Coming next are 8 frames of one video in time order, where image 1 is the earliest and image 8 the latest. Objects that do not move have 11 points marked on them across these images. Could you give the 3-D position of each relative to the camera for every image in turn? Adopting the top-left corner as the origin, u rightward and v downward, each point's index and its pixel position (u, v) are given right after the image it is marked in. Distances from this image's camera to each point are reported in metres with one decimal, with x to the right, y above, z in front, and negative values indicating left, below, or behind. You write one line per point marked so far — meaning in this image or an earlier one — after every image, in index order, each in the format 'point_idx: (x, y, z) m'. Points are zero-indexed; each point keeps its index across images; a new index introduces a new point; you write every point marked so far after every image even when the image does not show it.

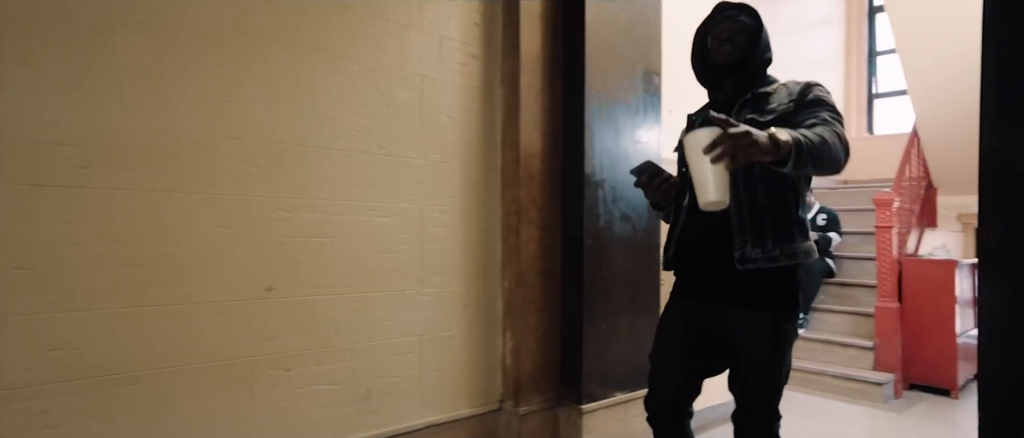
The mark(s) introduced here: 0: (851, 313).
0: (+2.6, -0.7, +4.5) m
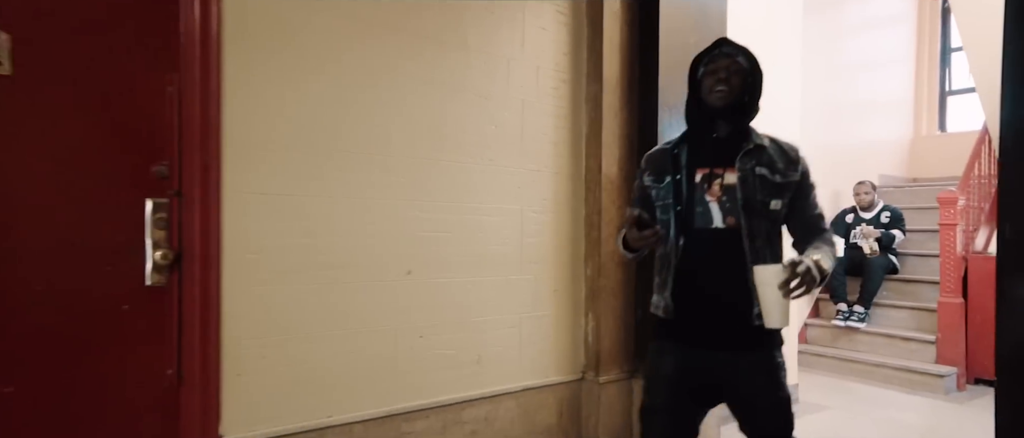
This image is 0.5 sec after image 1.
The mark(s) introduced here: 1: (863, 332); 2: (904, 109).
0: (+3.2, -0.7, +4.7) m
1: (+2.8, -0.9, +4.7) m
2: (+4.3, +1.2, +6.4) m
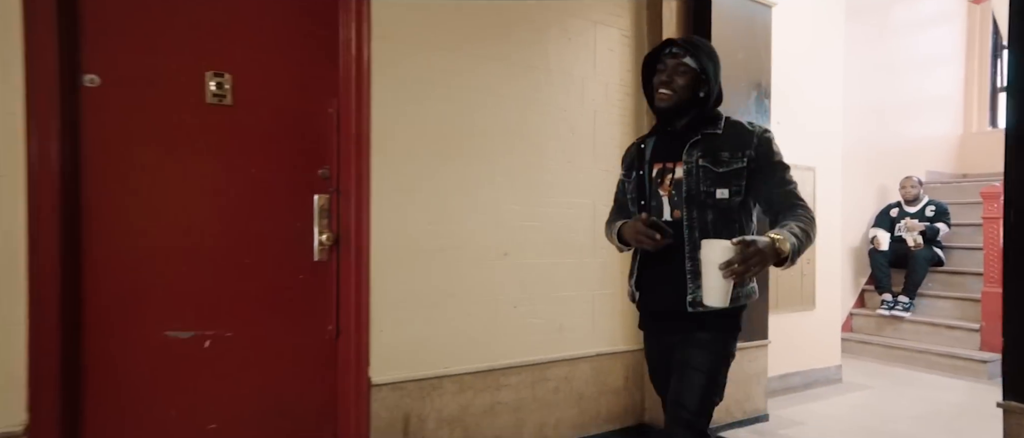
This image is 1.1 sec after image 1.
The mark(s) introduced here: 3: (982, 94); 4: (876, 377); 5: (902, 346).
0: (+3.7, -0.7, +4.9) m
1: (+3.3, -0.9, +5.0) m
2: (+5.0, +1.3, +6.5) m
3: (+5.4, +1.4, +6.8) m
4: (+2.7, -1.2, +4.4) m
5: (+3.2, -1.0, +4.8) m
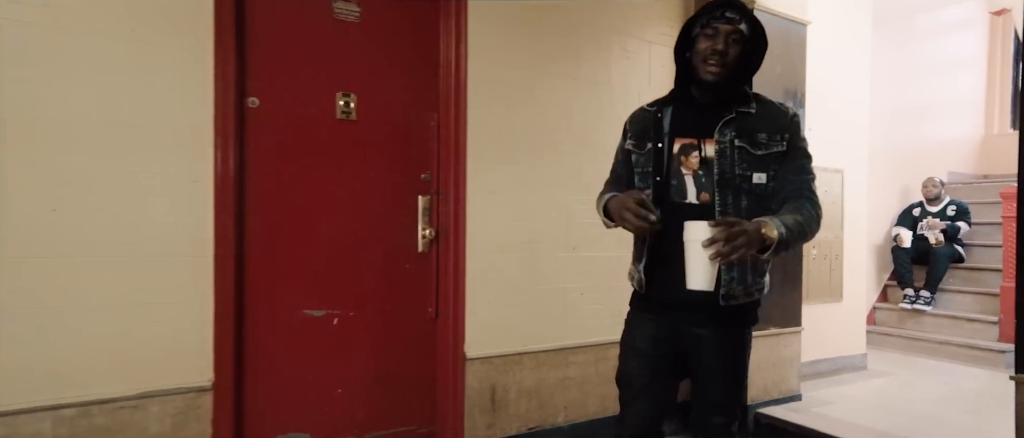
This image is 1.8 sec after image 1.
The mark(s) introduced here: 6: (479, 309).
0: (+4.1, -0.6, +5.2) m
1: (+3.7, -0.8, +5.3) m
2: (+5.4, +1.3, +6.8) m
3: (+5.8, +1.5, +7.0) m
4: (+3.1, -1.2, +4.7) m
5: (+3.6, -1.0, +5.1) m
6: (-0.2, -0.4, +2.6) m
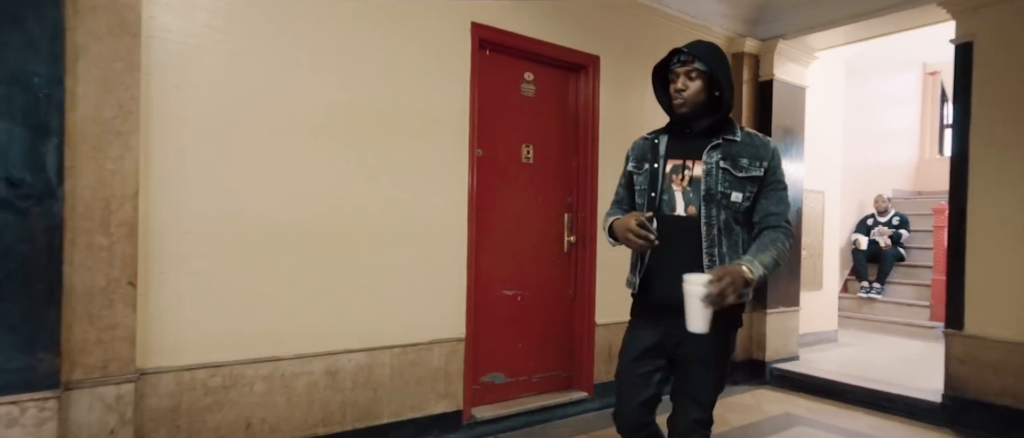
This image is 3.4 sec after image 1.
0: (+4.6, -0.7, +6.7) m
1: (+4.2, -0.9, +6.8) m
2: (+5.8, +1.2, +8.4) m
3: (+6.2, +1.3, +8.7) m
4: (+3.6, -1.3, +6.1) m
5: (+4.1, -1.1, +6.6) m
6: (+0.6, -0.5, +3.8) m
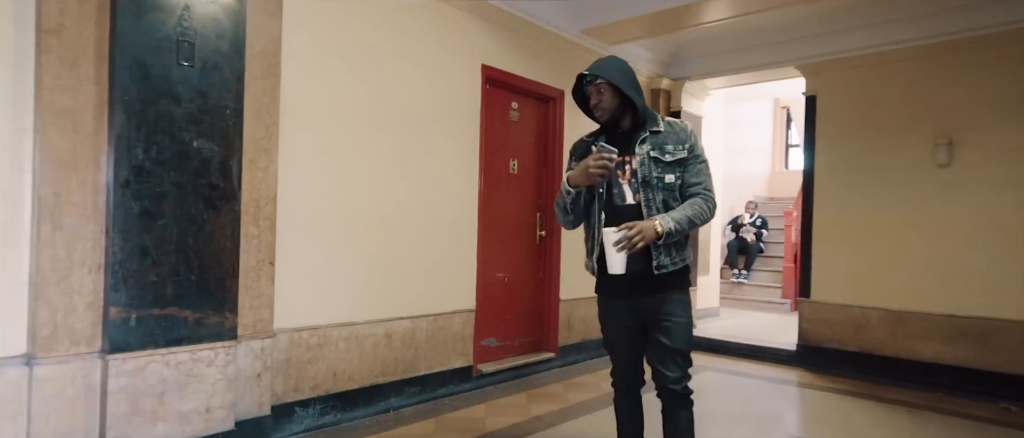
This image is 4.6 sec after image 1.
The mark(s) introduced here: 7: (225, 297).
0: (+3.8, -0.8, +8.5) m
1: (+3.4, -0.9, +8.5) m
2: (+4.6, +1.2, +10.4) m
3: (+4.9, +1.3, +10.8) m
4: (+2.9, -1.3, +7.7) m
5: (+3.3, -1.1, +8.3) m
6: (+0.4, -0.5, +4.9) m
7: (-1.2, -0.3, +2.5) m
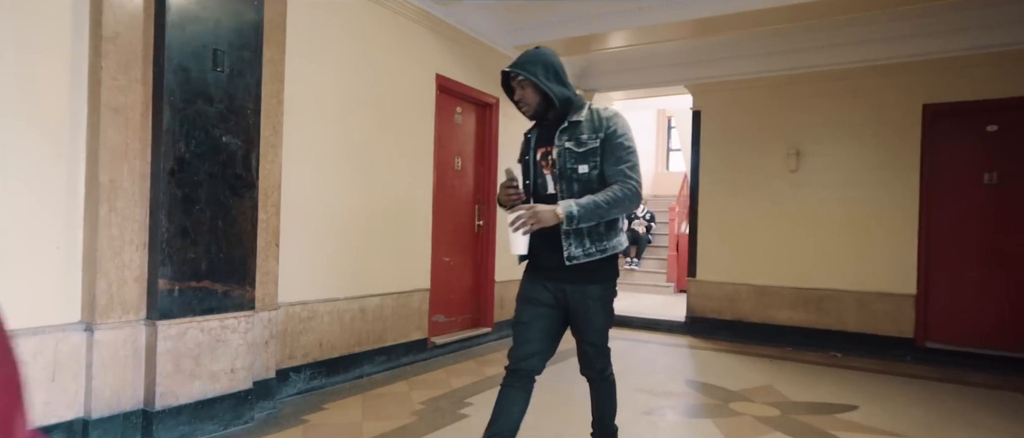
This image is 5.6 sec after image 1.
0: (+2.4, -0.7, +9.8) m
1: (+2.0, -0.9, +9.7) m
2: (+2.9, +1.3, +11.8) m
3: (+3.1, +1.4, +12.2) m
4: (+1.7, -1.2, +8.8) m
5: (+2.0, -1.1, +9.5) m
6: (-0.2, -0.4, +5.5) m
7: (-1.3, -0.3, +2.9) m
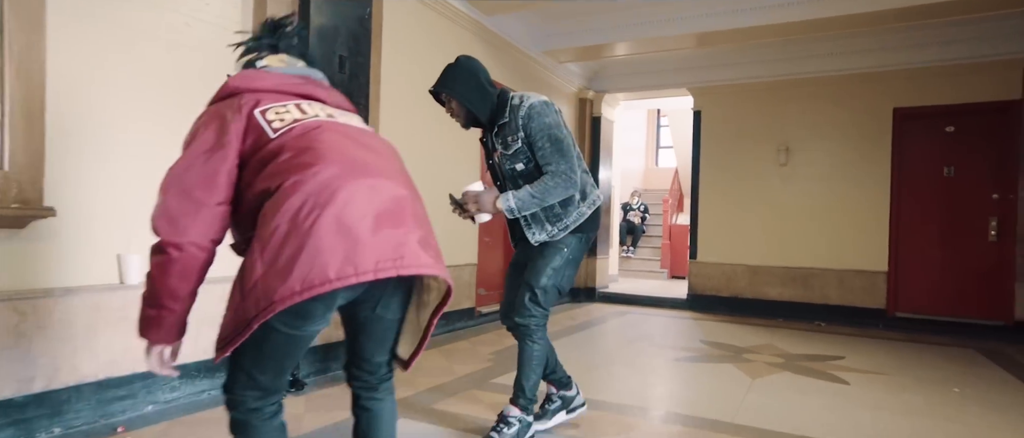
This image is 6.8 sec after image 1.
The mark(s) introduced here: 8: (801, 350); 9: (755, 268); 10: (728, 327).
0: (+2.5, -0.5, +10.6) m
1: (+2.1, -0.7, +10.4) m
2: (+2.8, +1.4, +12.6) m
3: (+3.1, +1.6, +13.0) m
4: (+1.8, -1.0, +9.6) m
5: (+2.1, -0.9, +10.2) m
6: (+0.1, -0.2, +6.2) m
7: (-0.9, -0.1, +3.5) m
8: (+2.3, -1.1, +4.7) m
9: (+2.7, -0.6, +6.6) m
10: (+2.1, -1.1, +5.8) m
